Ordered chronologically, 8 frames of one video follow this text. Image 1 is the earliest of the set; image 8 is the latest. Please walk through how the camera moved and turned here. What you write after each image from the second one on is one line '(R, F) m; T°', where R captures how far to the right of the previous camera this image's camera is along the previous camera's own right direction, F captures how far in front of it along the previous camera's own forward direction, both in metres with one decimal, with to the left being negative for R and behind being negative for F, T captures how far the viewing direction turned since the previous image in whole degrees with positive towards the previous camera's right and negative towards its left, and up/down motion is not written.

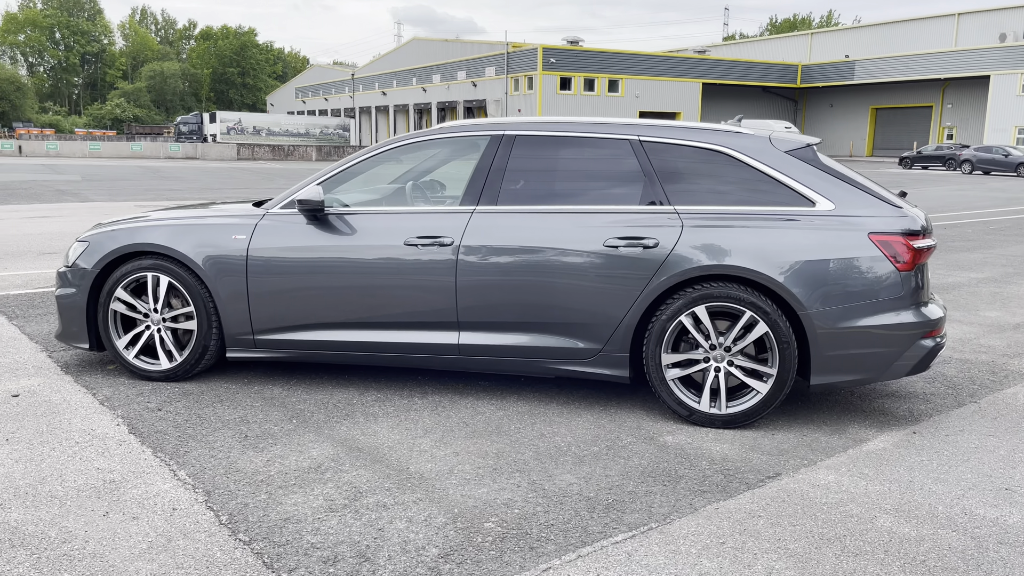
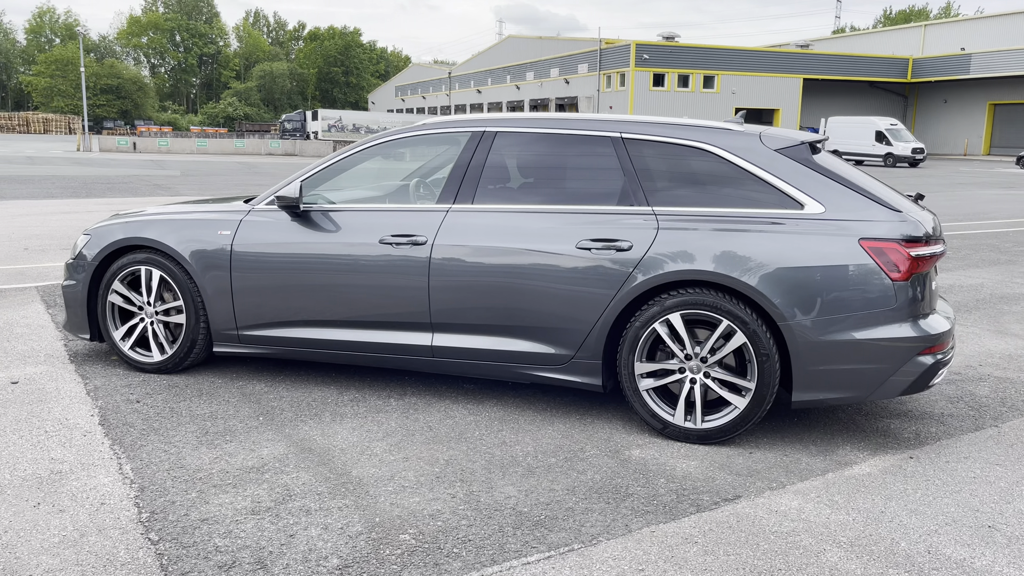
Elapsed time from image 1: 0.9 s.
(+0.6, +0.2) m; -6°
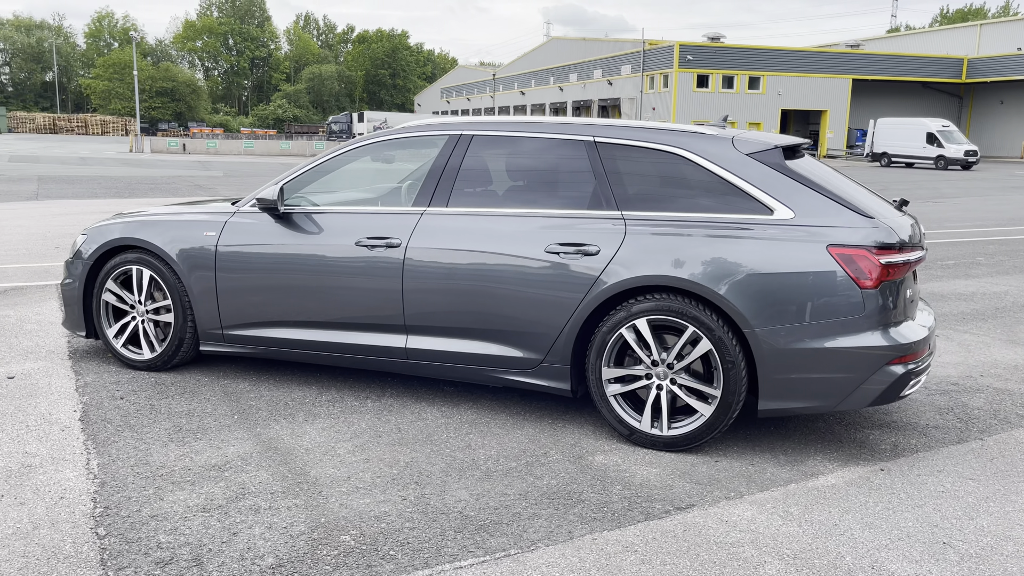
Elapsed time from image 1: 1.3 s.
(+0.4, 0.0) m; -3°
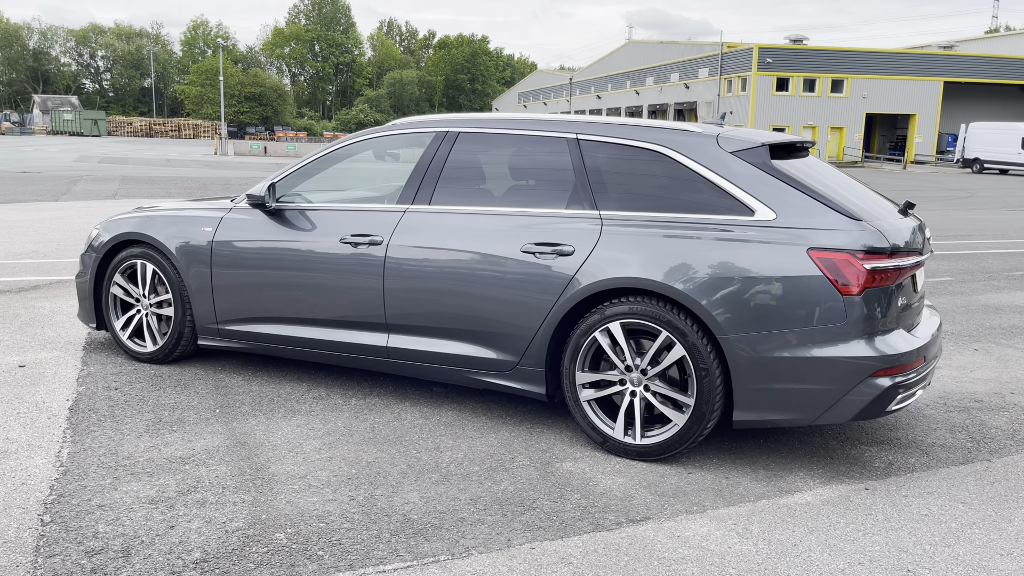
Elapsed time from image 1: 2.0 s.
(+0.5, +0.1) m; -5°
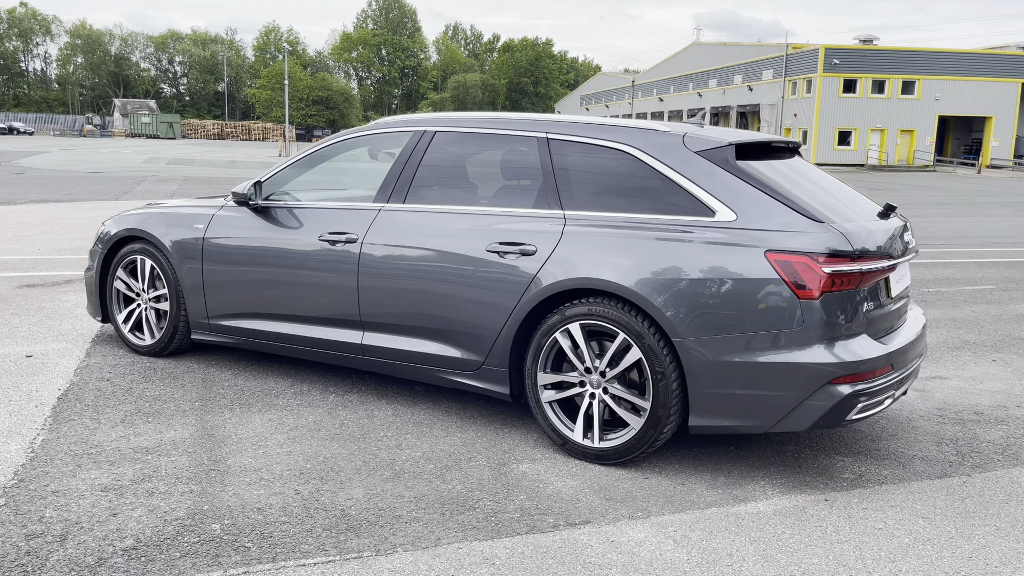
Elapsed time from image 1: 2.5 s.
(+0.5, 0.0) m; -4°
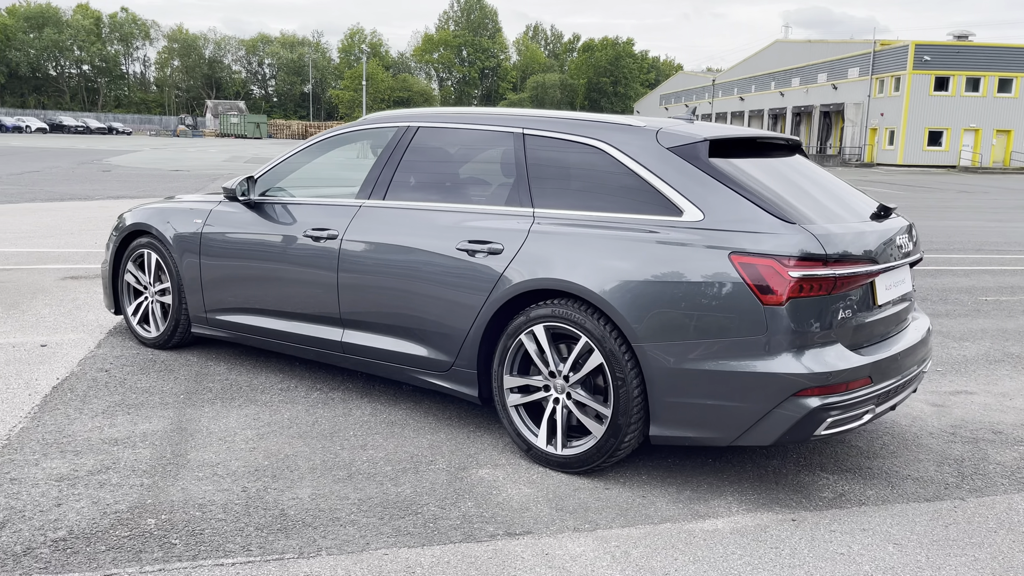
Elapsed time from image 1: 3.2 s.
(+0.5, +0.1) m; -5°
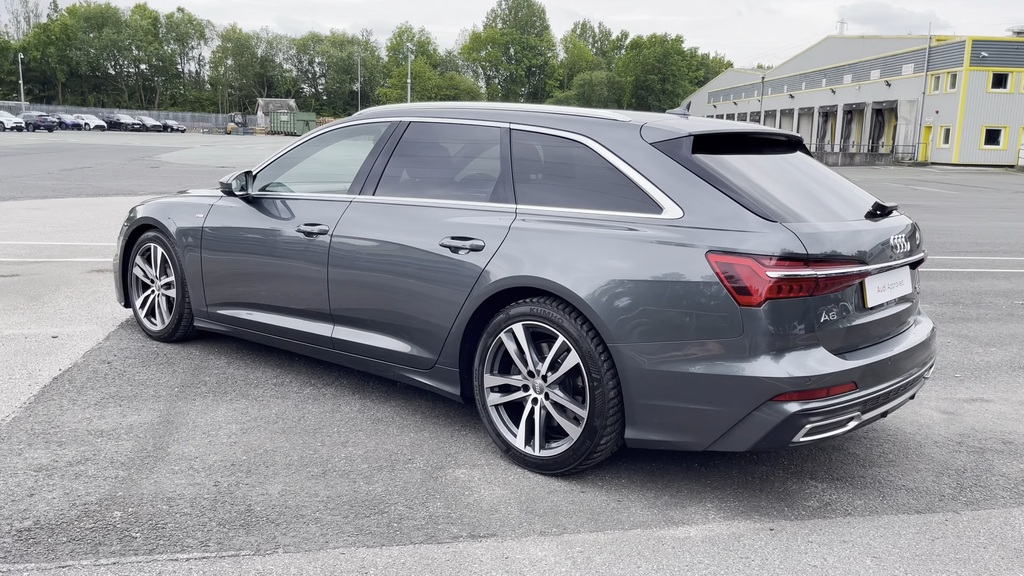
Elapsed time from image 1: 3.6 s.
(+0.3, +0.1) m; -3°
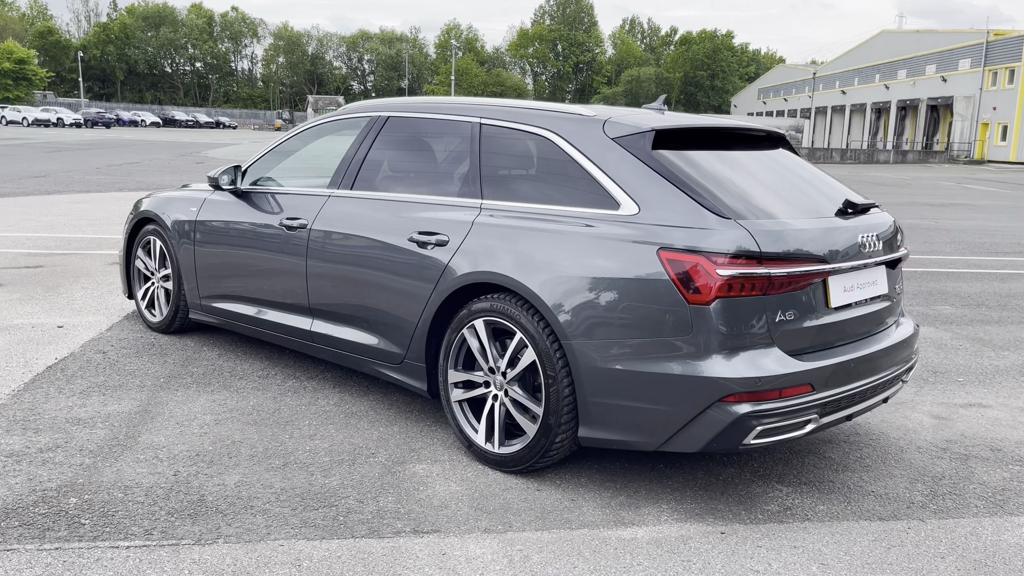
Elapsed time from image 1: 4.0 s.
(+0.3, 0.0) m; -3°
